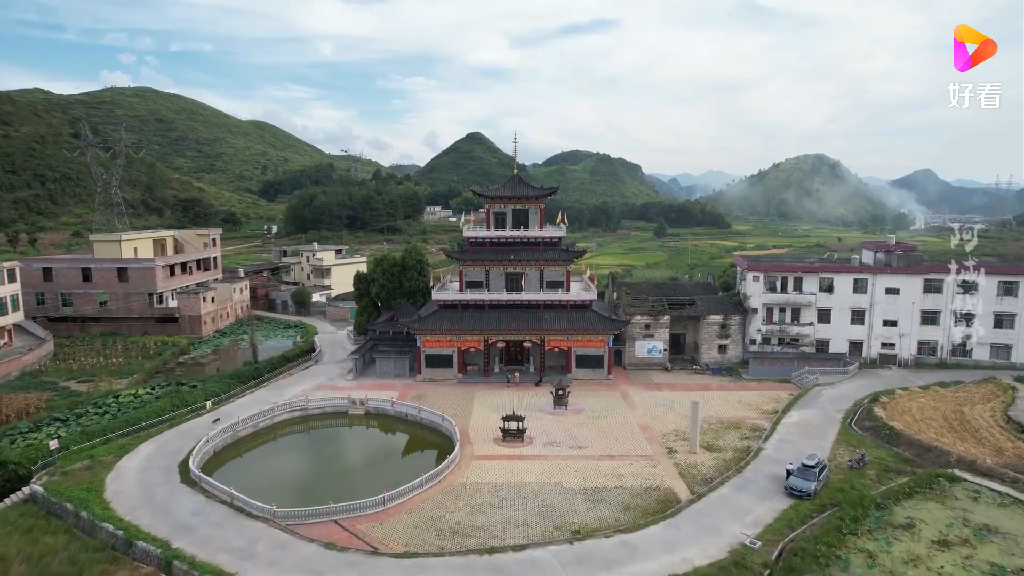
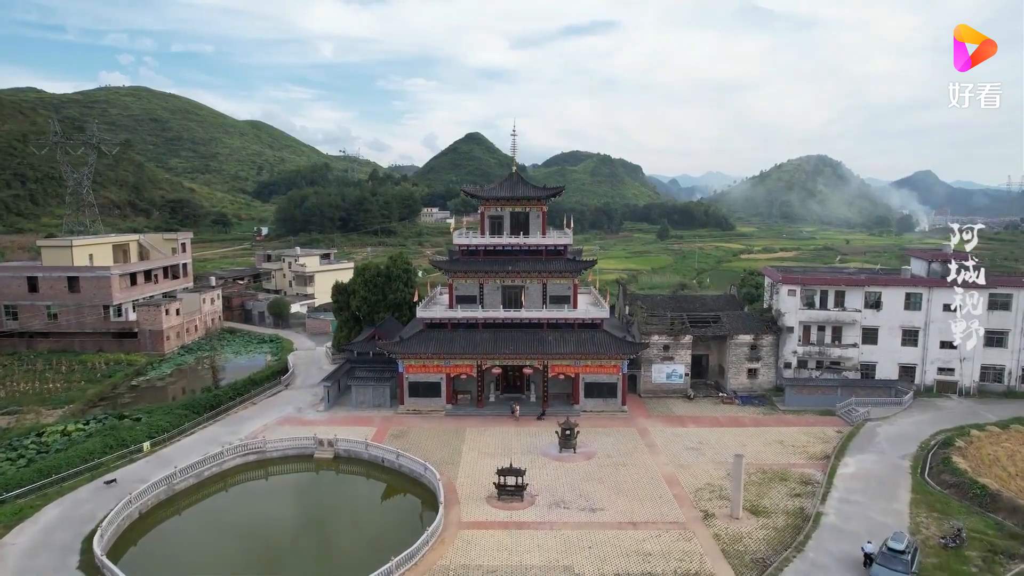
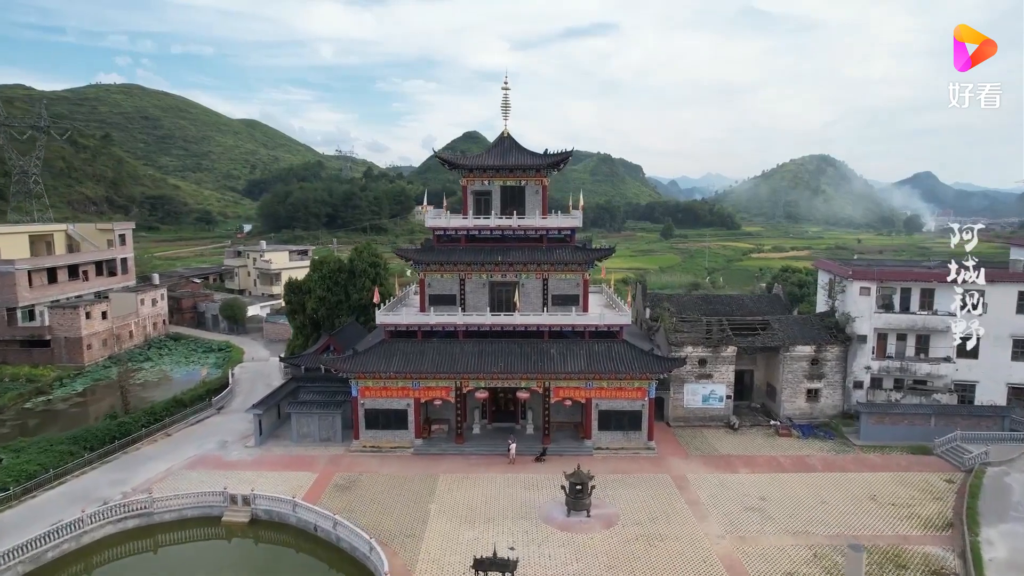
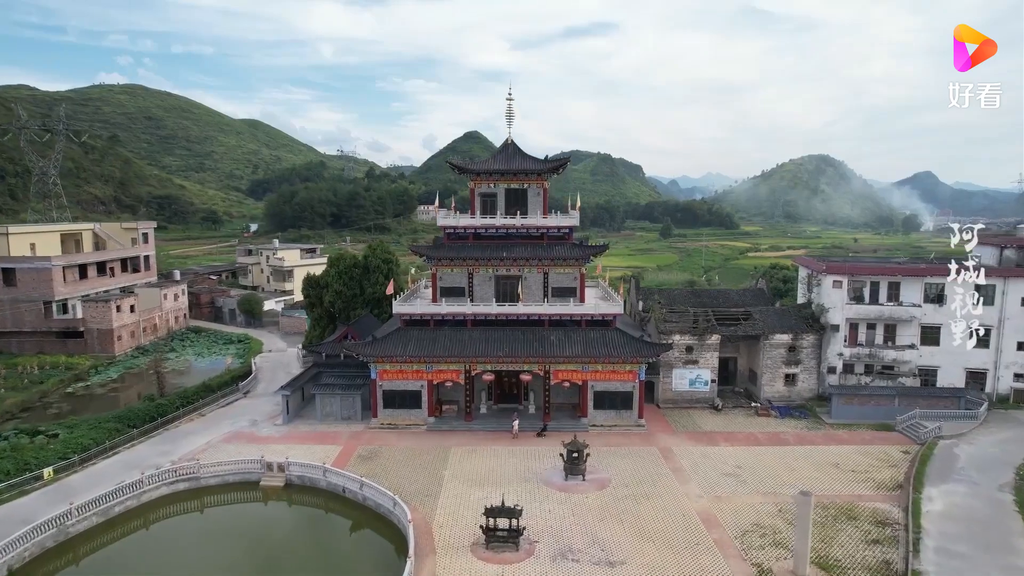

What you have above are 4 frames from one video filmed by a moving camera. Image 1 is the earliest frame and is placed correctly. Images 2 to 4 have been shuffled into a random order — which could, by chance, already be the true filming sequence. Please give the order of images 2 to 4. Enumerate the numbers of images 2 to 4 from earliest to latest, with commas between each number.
2, 4, 3
